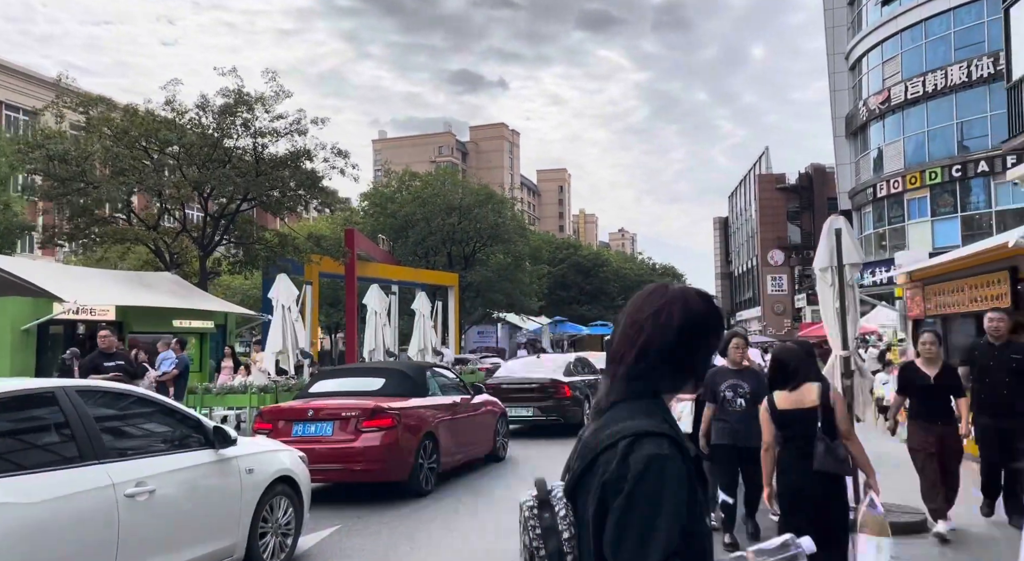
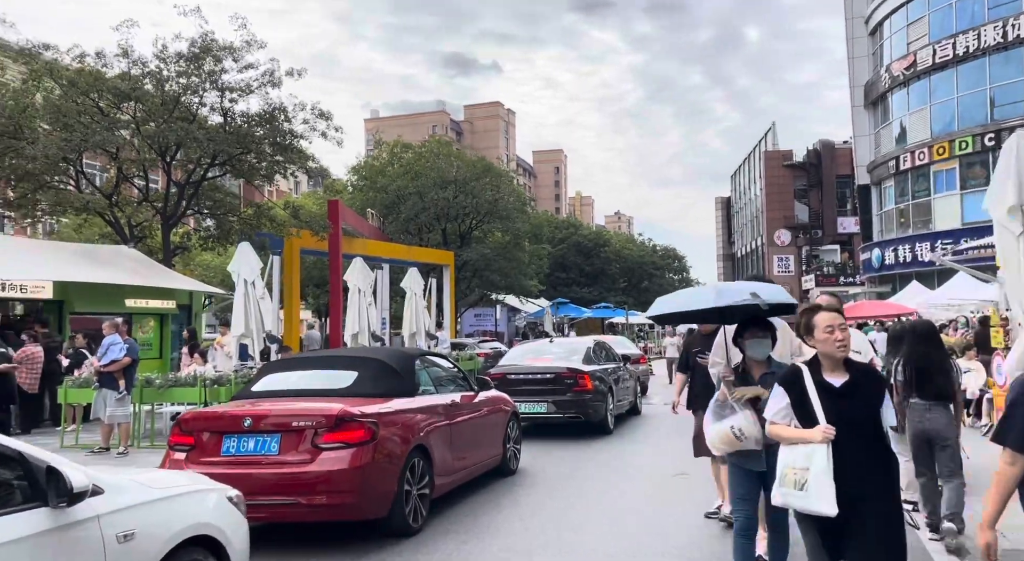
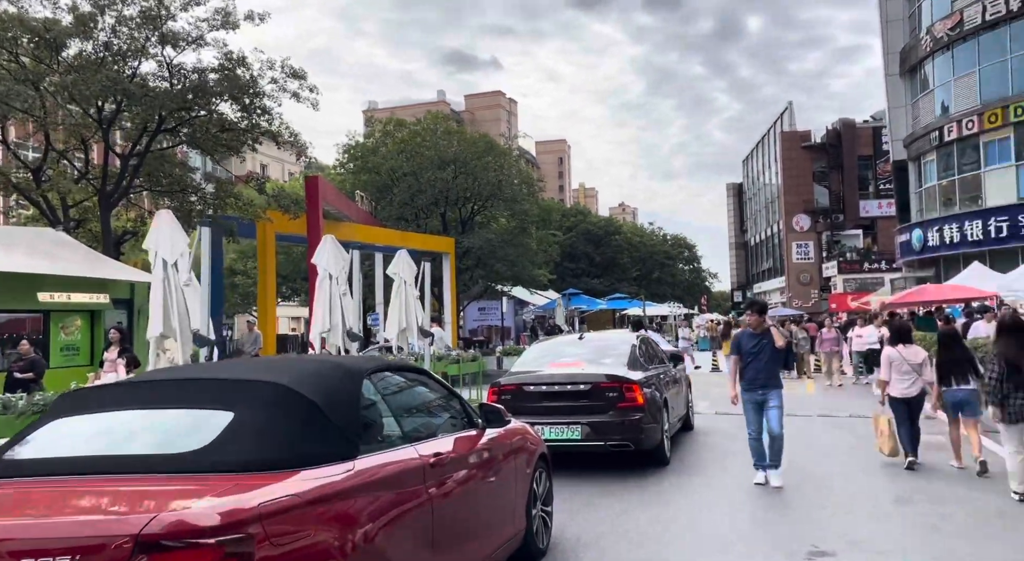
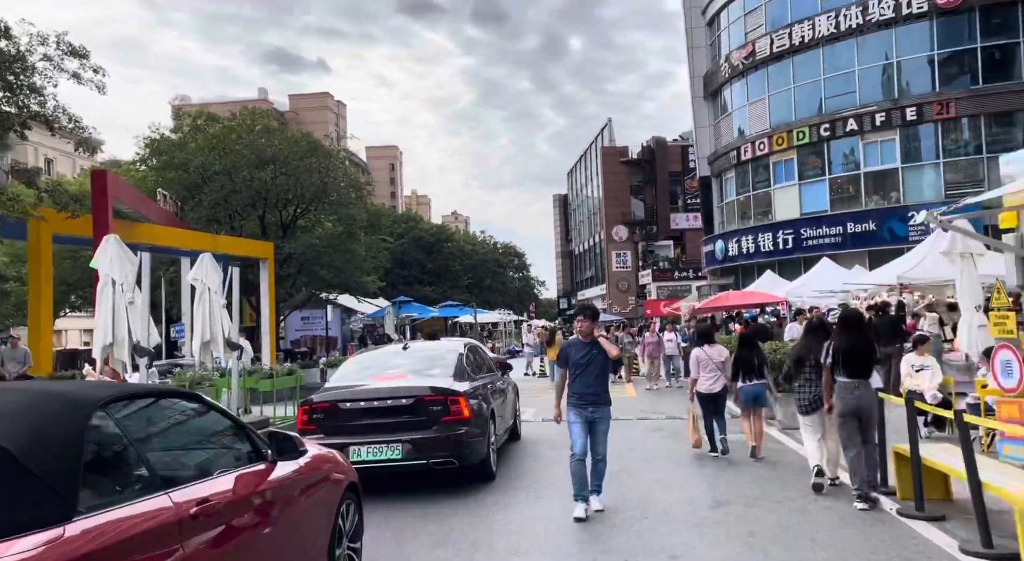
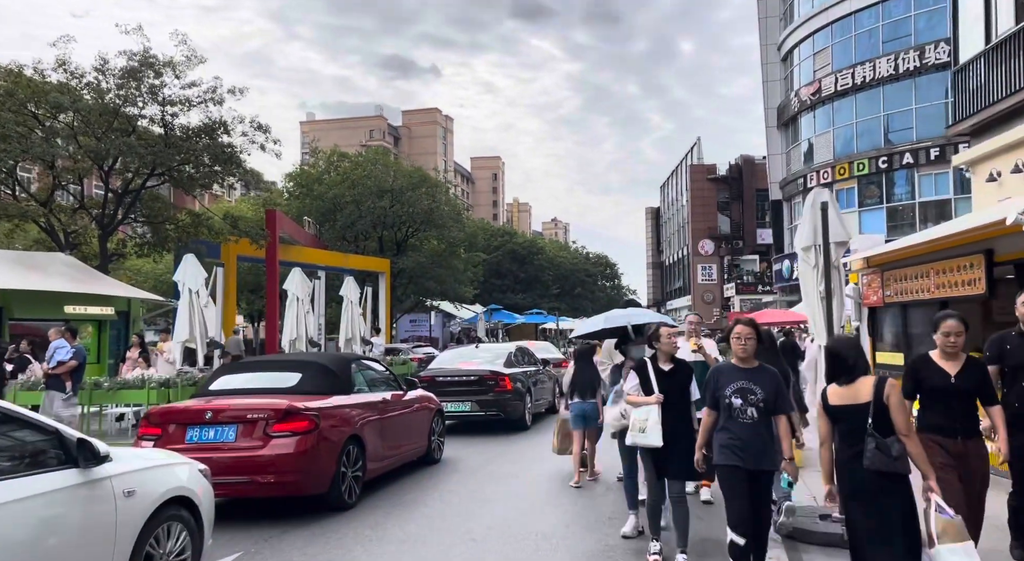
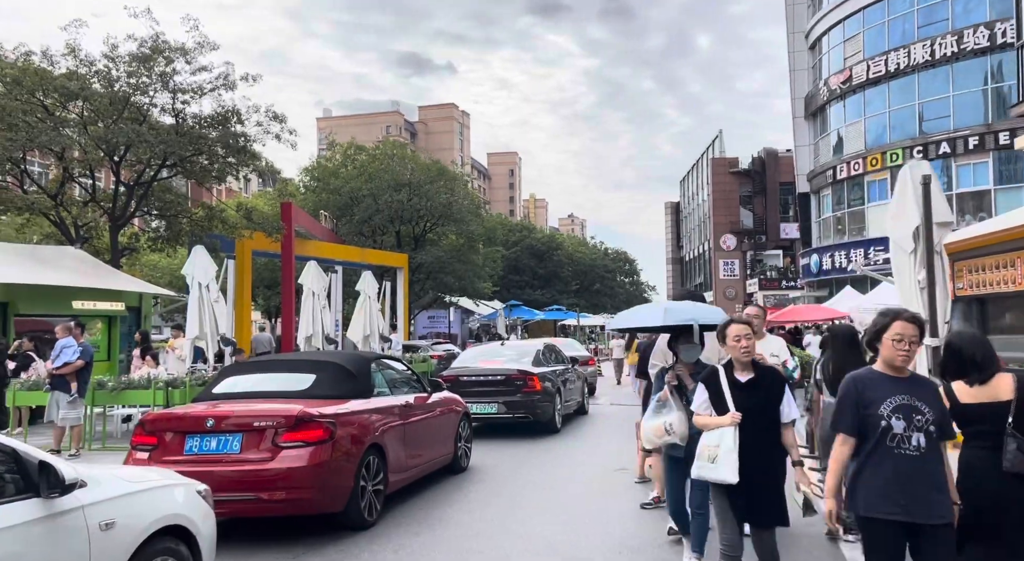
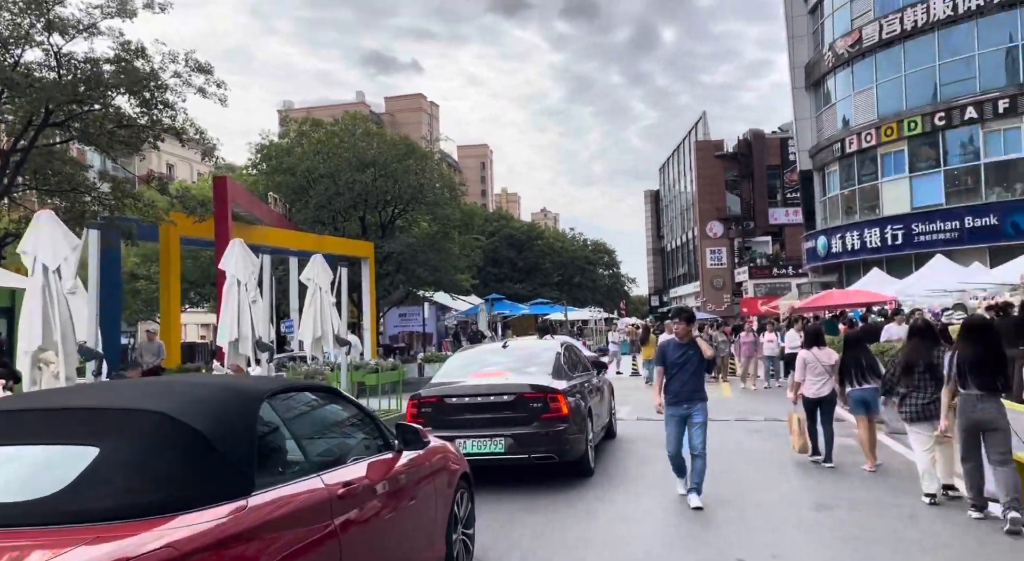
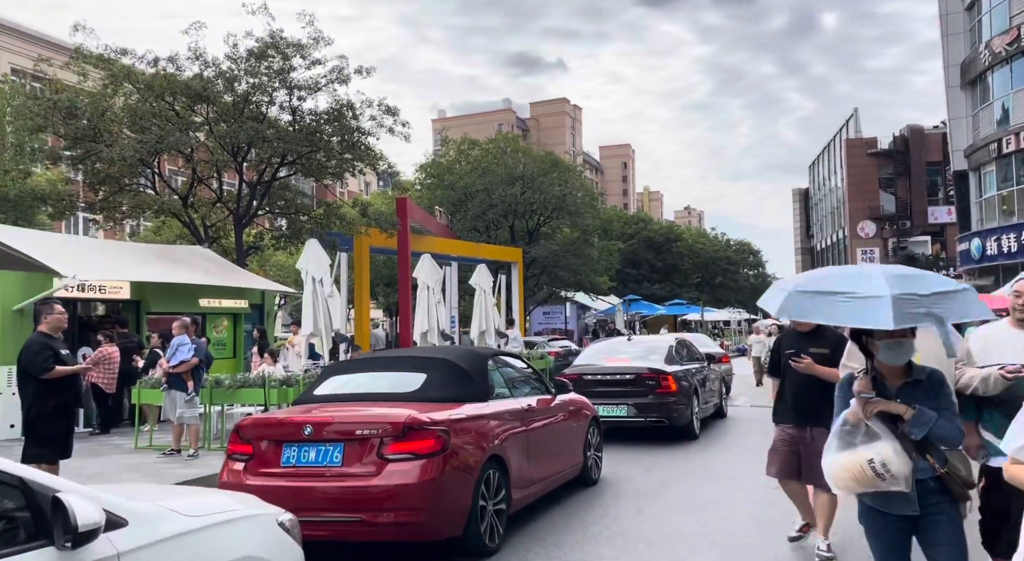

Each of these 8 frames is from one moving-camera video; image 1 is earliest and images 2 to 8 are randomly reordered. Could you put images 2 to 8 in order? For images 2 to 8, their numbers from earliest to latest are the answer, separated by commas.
5, 6, 2, 8, 3, 7, 4
